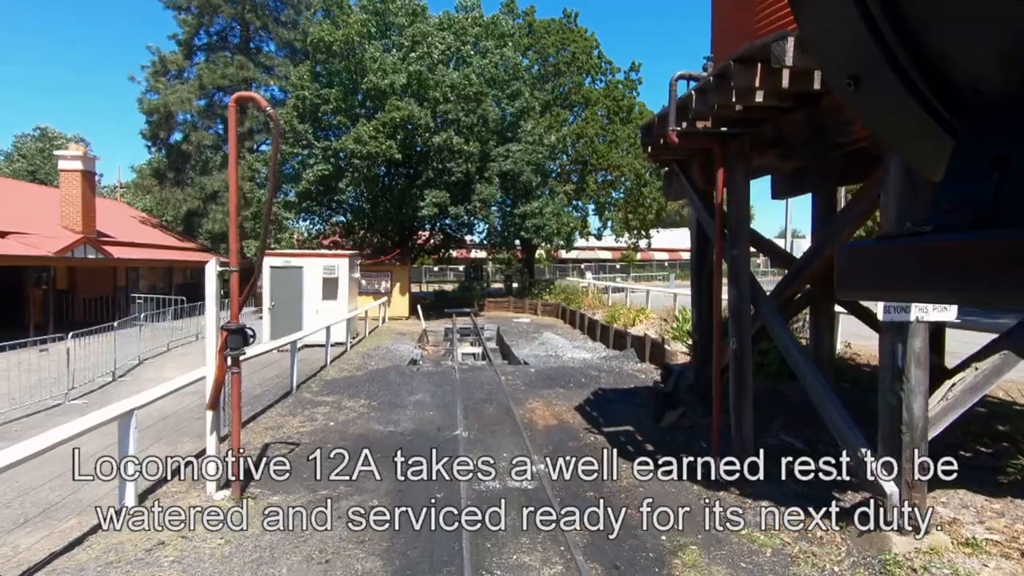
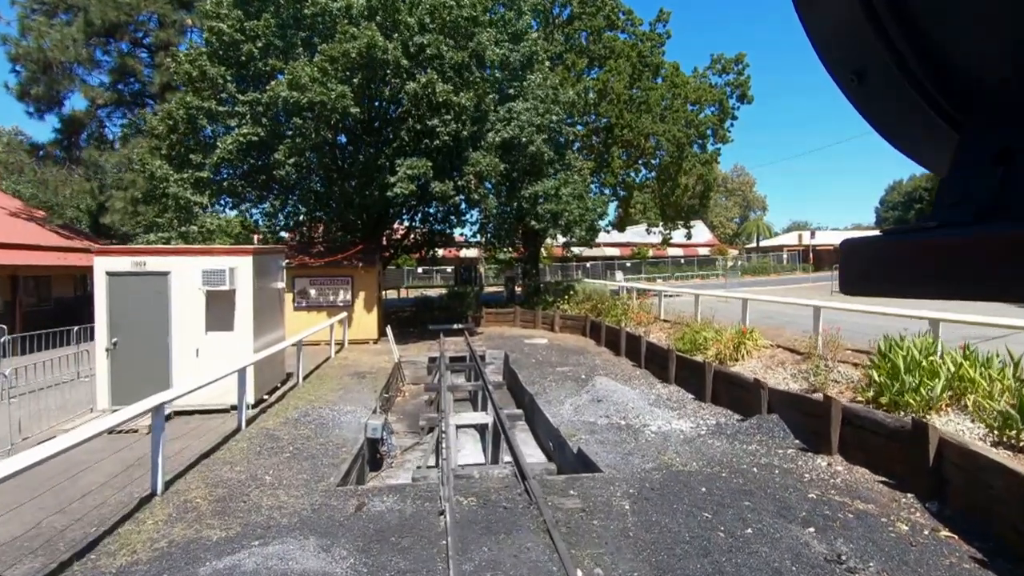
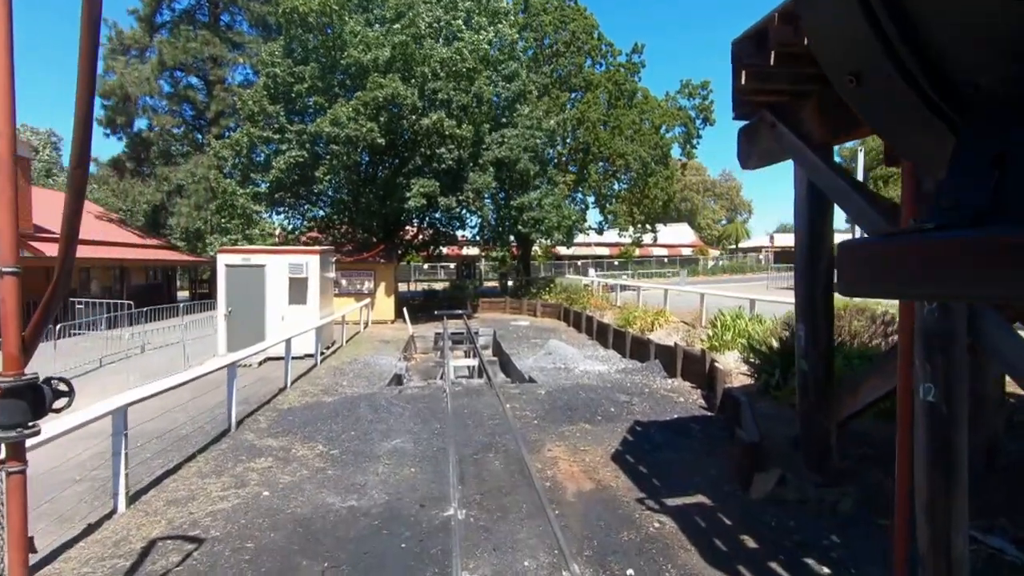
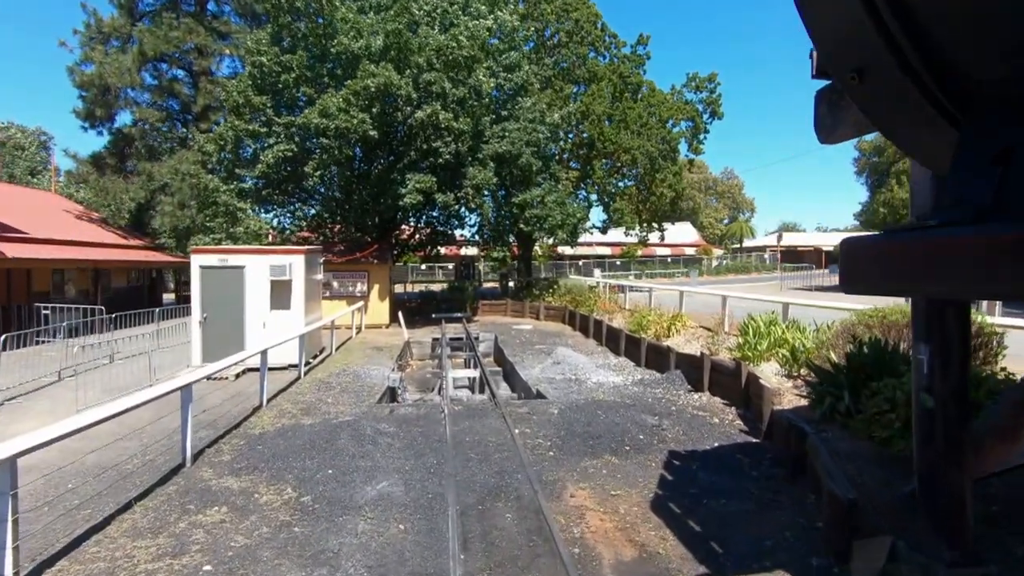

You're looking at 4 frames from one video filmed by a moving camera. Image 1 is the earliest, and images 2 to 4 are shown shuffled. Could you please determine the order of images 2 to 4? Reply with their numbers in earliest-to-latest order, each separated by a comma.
3, 4, 2
